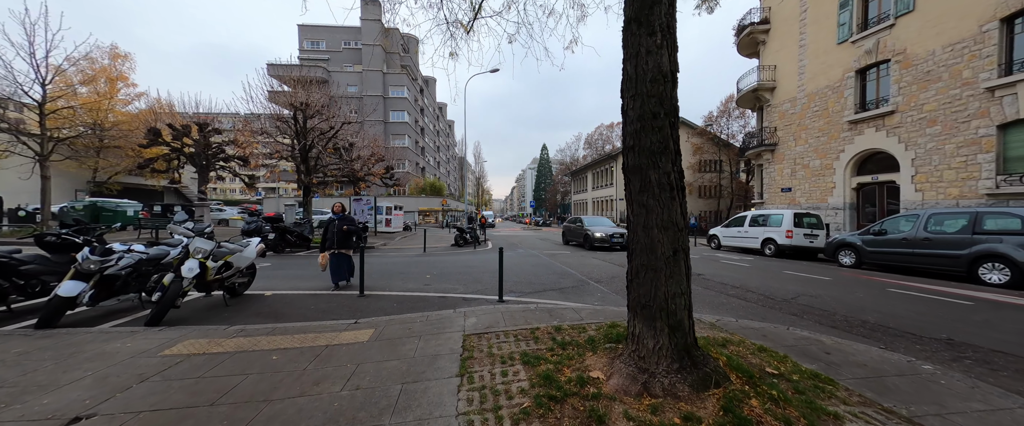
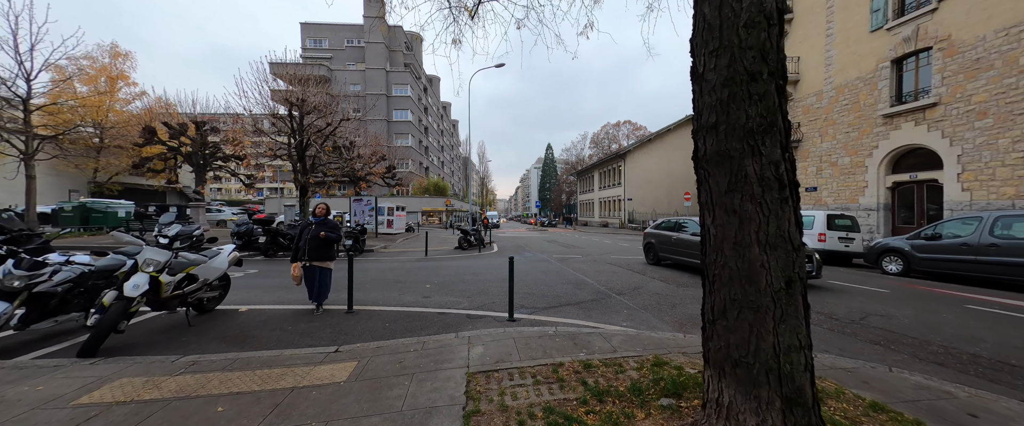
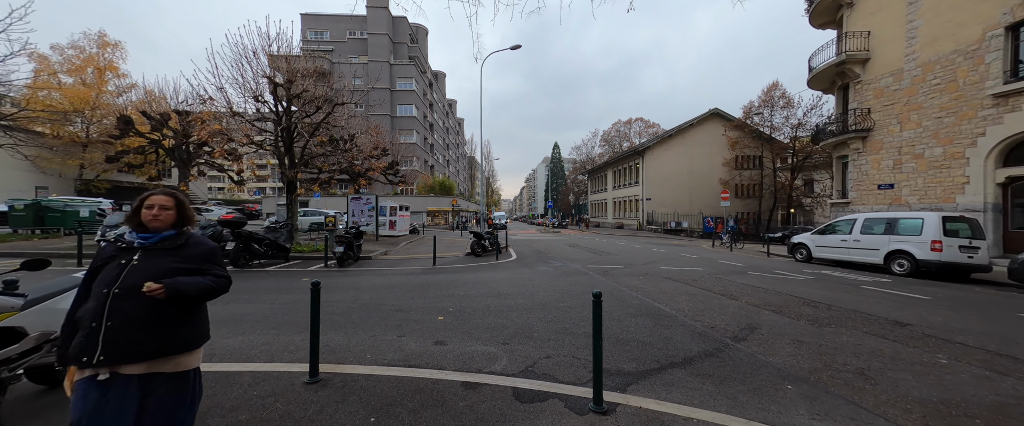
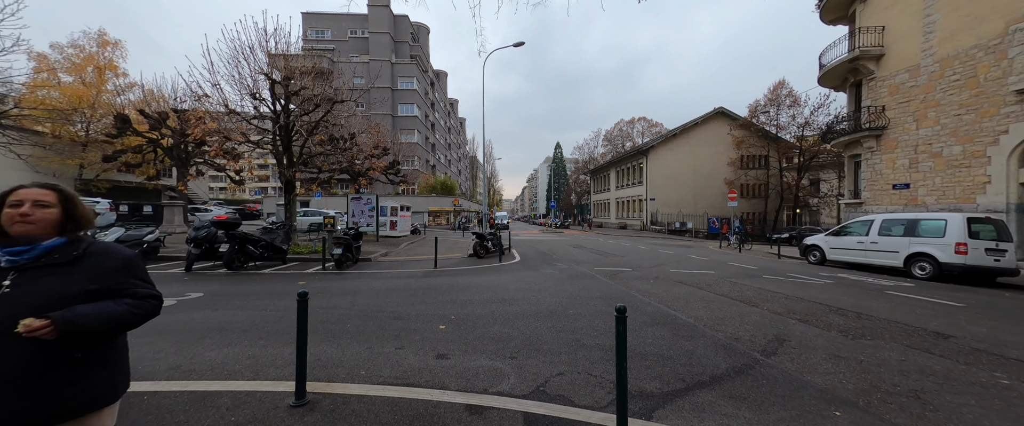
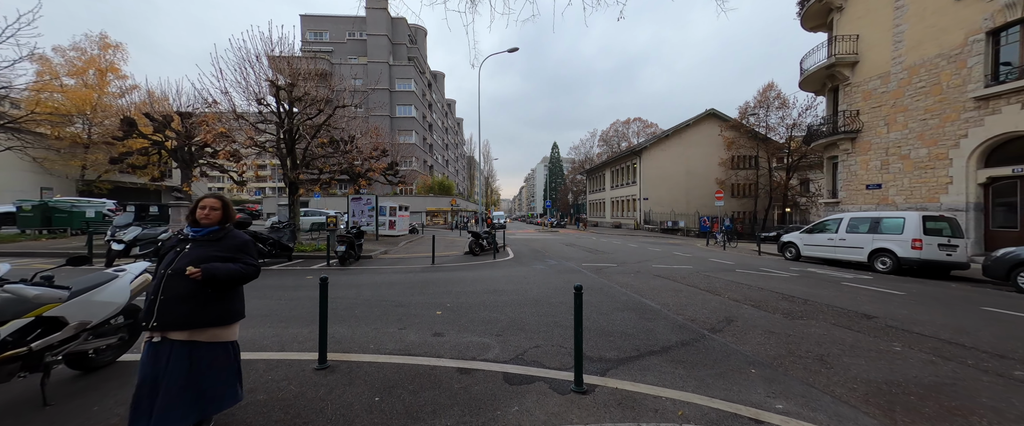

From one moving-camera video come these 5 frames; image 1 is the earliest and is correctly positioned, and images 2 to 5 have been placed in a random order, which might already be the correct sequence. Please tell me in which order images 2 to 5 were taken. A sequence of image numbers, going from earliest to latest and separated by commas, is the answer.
2, 5, 3, 4
